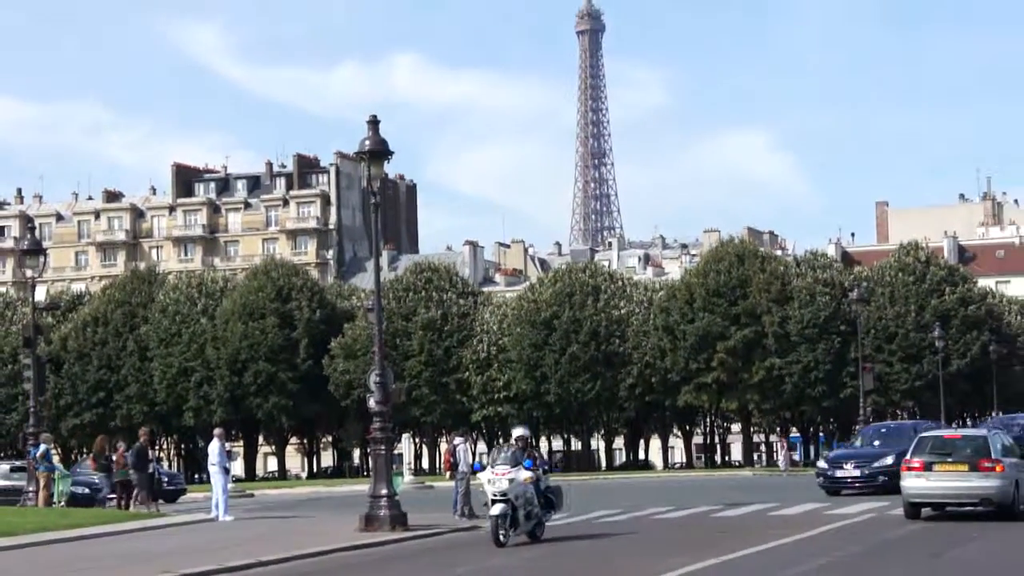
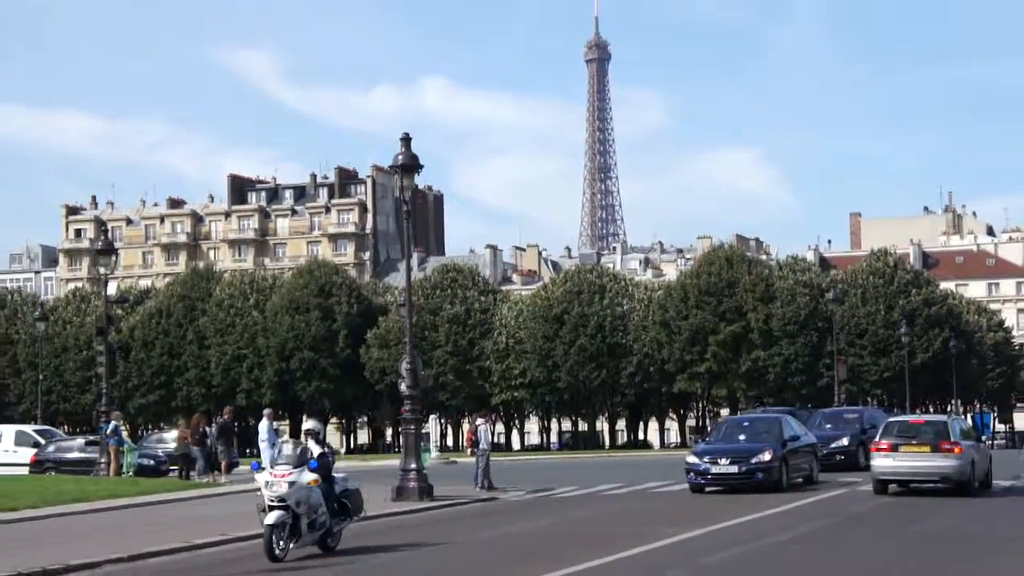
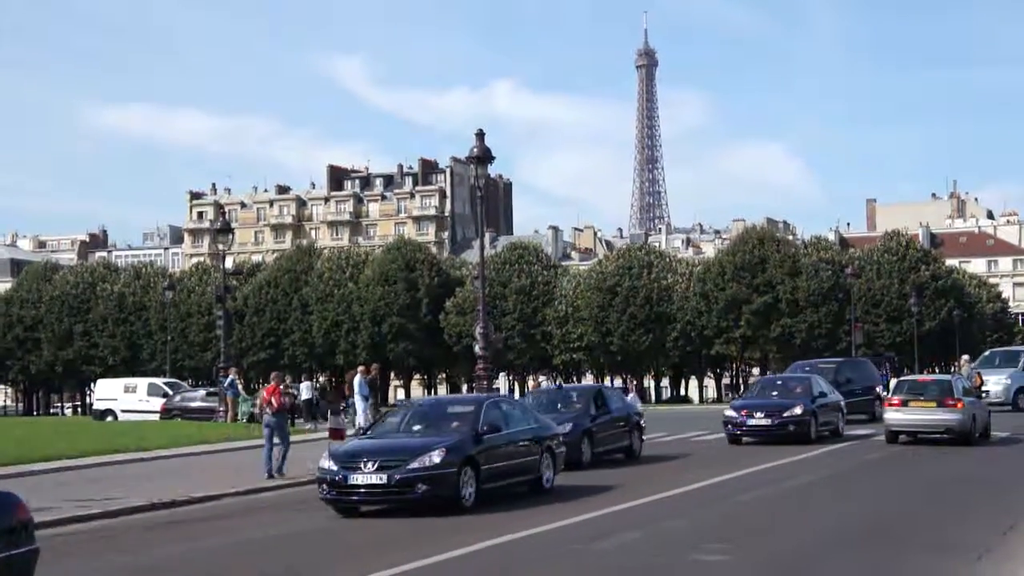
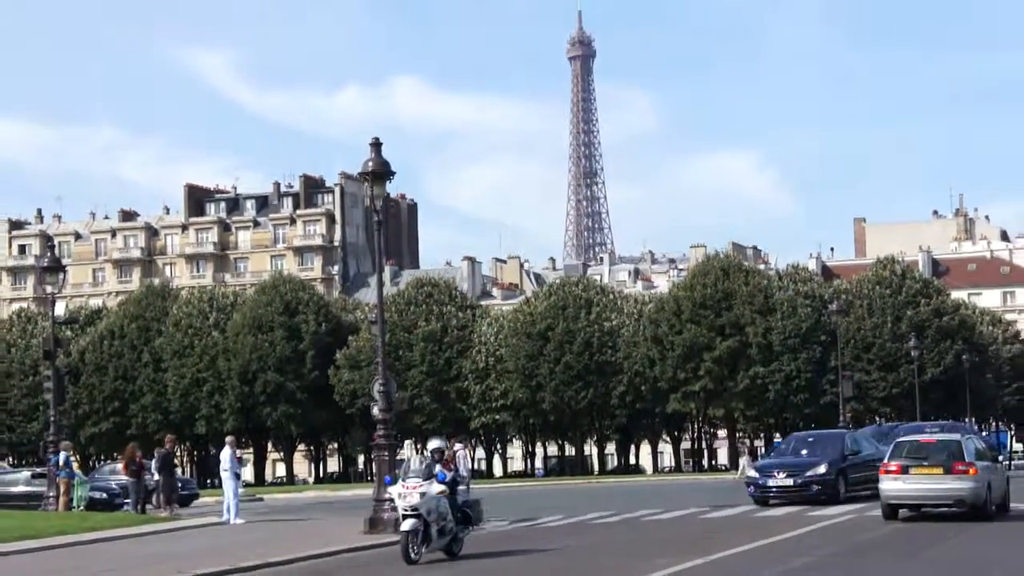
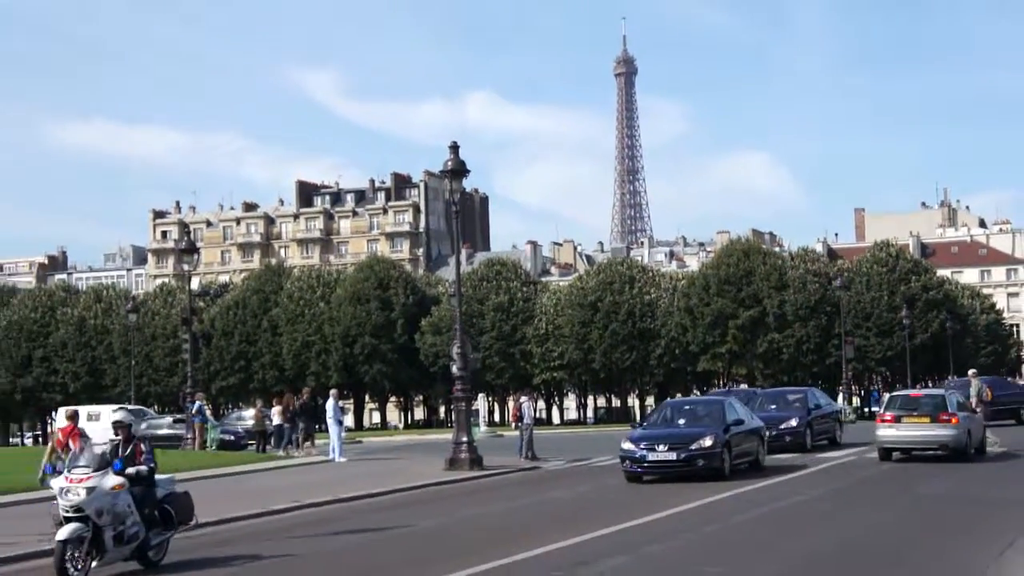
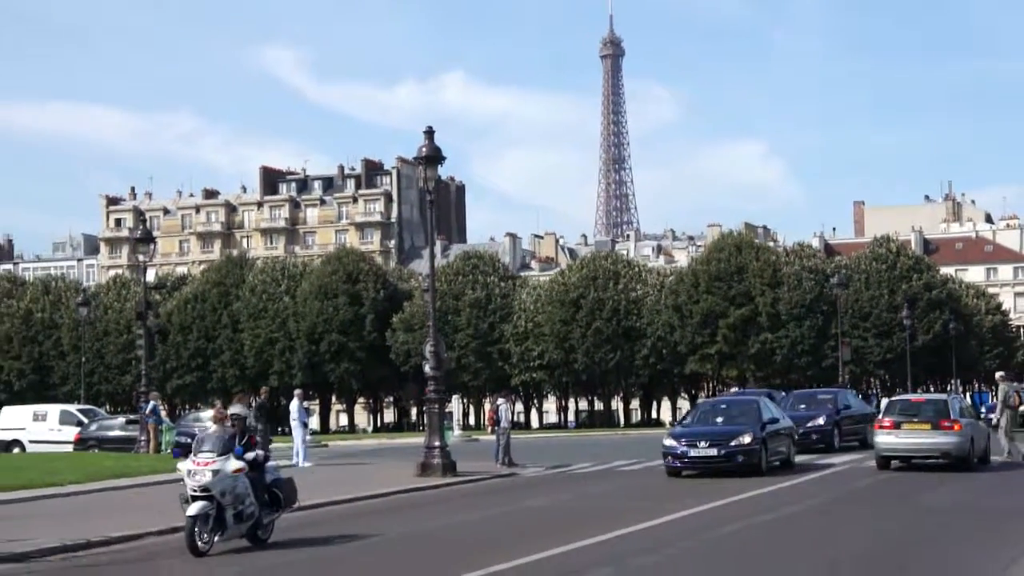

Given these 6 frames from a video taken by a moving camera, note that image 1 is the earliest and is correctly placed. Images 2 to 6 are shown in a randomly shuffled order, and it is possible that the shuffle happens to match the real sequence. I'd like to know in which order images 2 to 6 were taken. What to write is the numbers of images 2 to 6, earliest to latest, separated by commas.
4, 2, 6, 5, 3
